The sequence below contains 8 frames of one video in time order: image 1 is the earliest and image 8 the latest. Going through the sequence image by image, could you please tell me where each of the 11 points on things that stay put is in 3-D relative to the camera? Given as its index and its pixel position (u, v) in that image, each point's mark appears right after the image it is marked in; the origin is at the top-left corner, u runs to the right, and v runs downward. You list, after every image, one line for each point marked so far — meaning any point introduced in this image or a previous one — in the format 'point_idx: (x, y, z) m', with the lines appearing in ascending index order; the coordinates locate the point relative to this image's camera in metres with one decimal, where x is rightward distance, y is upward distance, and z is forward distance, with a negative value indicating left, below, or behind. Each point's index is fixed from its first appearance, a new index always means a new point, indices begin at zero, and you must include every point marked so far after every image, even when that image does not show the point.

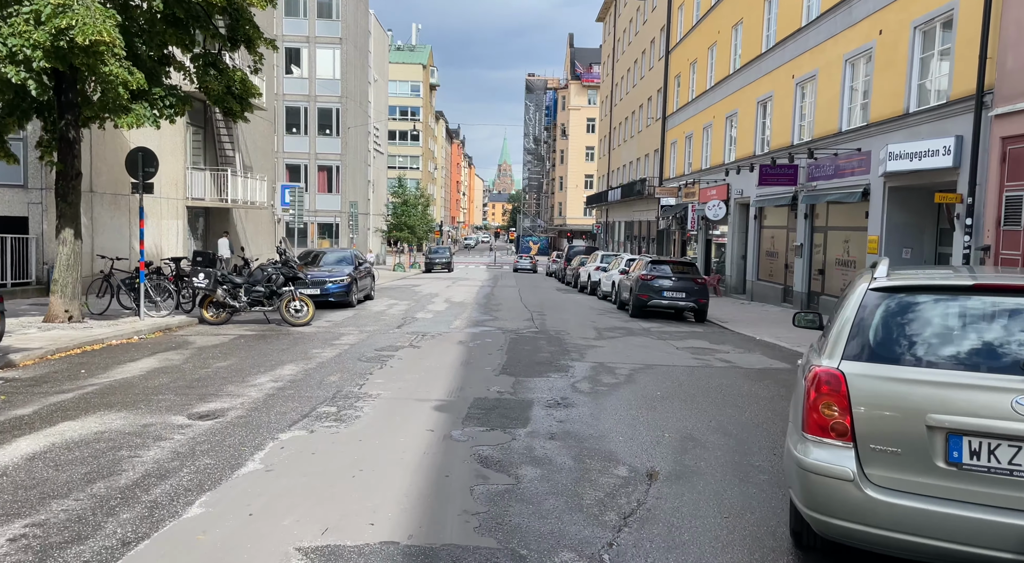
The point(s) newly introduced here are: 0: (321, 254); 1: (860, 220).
0: (-5.1, +0.7, +19.9) m
1: (+8.3, +1.5, +17.7) m
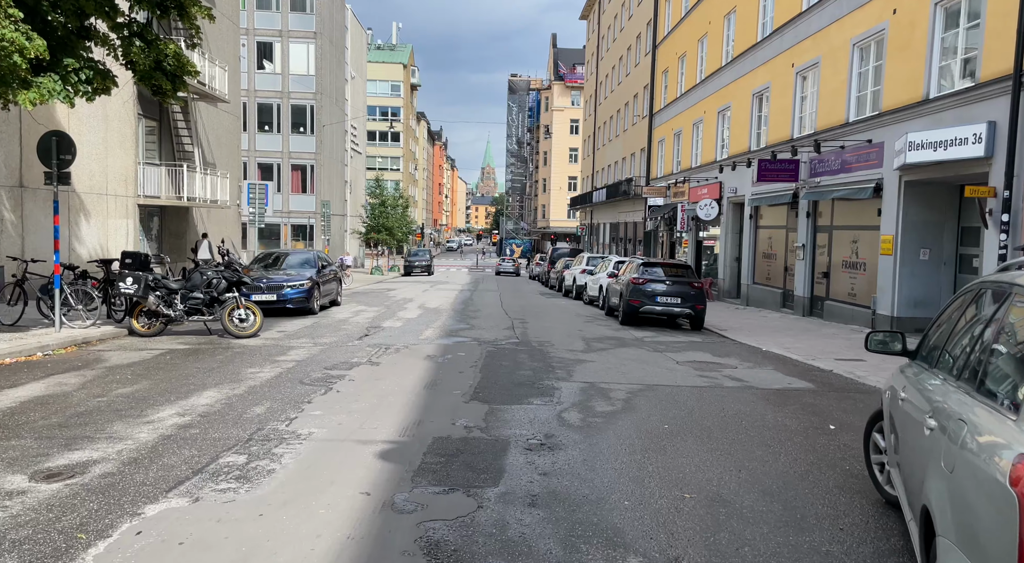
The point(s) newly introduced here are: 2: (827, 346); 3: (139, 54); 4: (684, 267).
0: (-5.6, +0.6, +18.1) m
1: (+7.8, +1.4, +16.2) m
2: (+5.8, -1.2, +13.6) m
3: (-5.5, +3.4, +10.9) m
4: (+3.8, +0.3, +16.5) m
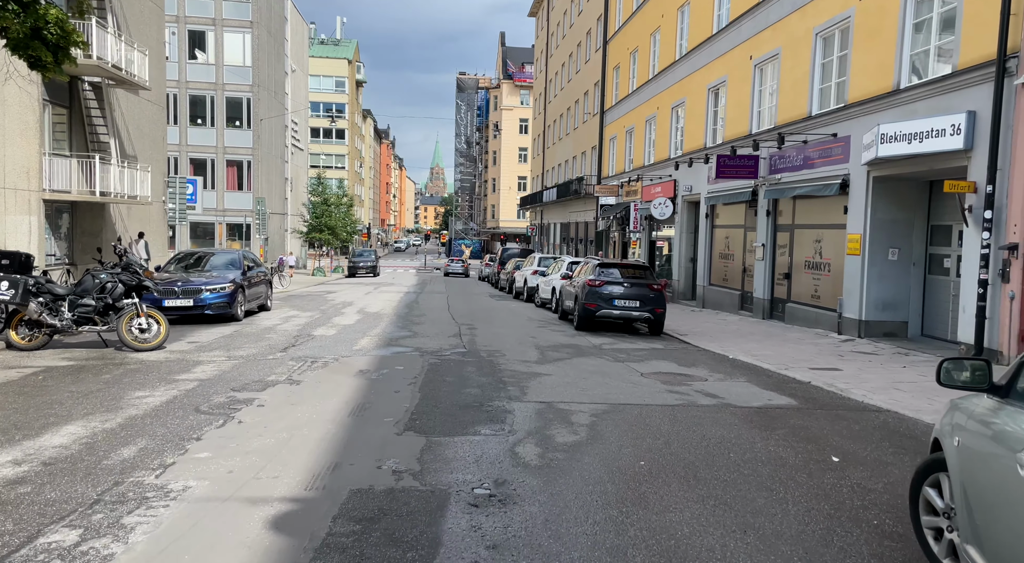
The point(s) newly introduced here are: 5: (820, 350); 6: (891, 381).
0: (-6.8, +0.6, +16.4) m
1: (+6.7, +1.4, +15.4) m
2: (+4.9, -1.2, +12.7) m
3: (-6.3, +3.3, +9.2) m
4: (+2.7, +0.3, +15.4) m
5: (+5.4, -1.2, +13.0) m
6: (+4.9, -1.3, +9.6) m
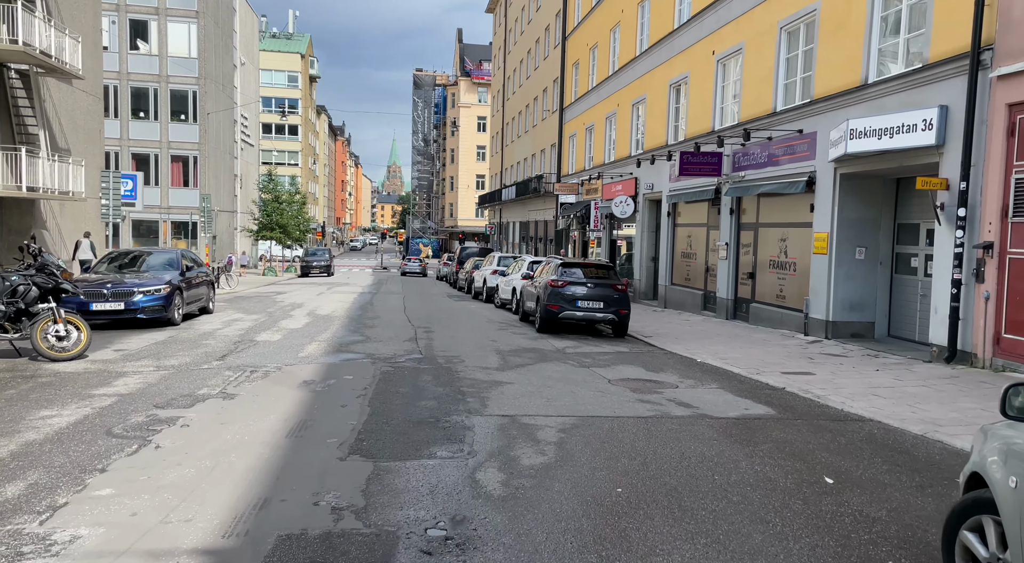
0: (-7.7, +0.5, +15.3) m
1: (+5.9, +1.4, +15.1) m
2: (+4.2, -1.2, +12.3) m
3: (-6.7, +3.3, +8.2) m
4: (+1.9, +0.3, +14.8) m
5: (+4.7, -1.2, +12.6) m
6: (+4.4, -1.3, +9.2) m
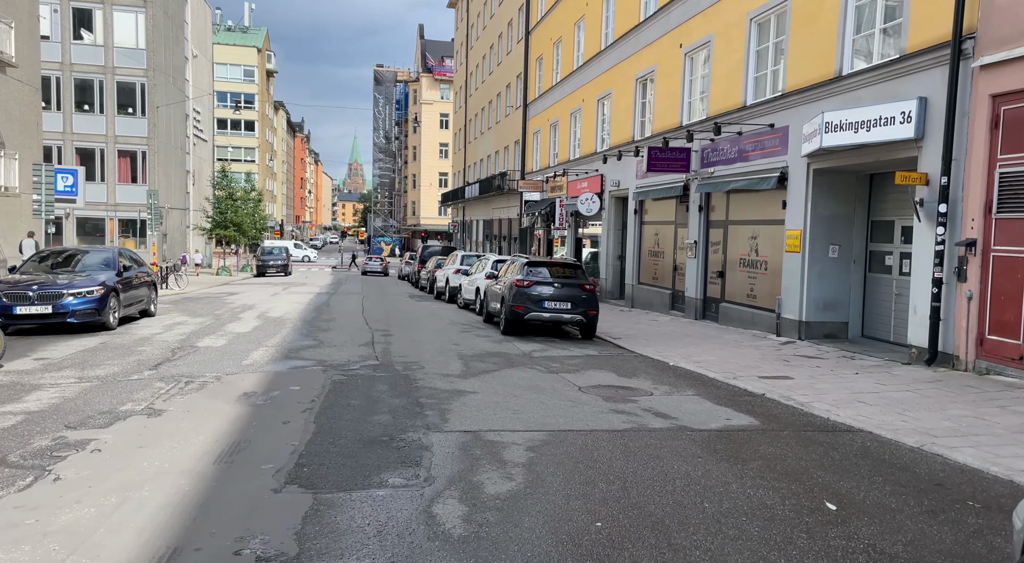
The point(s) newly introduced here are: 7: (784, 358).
0: (-8.4, +0.5, +14.2) m
1: (+5.2, +1.4, +14.7) m
2: (+3.6, -1.2, +11.8) m
3: (-7.1, +3.3, +7.1) m
4: (+1.2, +0.3, +14.2) m
5: (+4.1, -1.2, +12.2) m
6: (+4.0, -1.3, +8.7) m
7: (+4.3, -1.2, +11.8) m
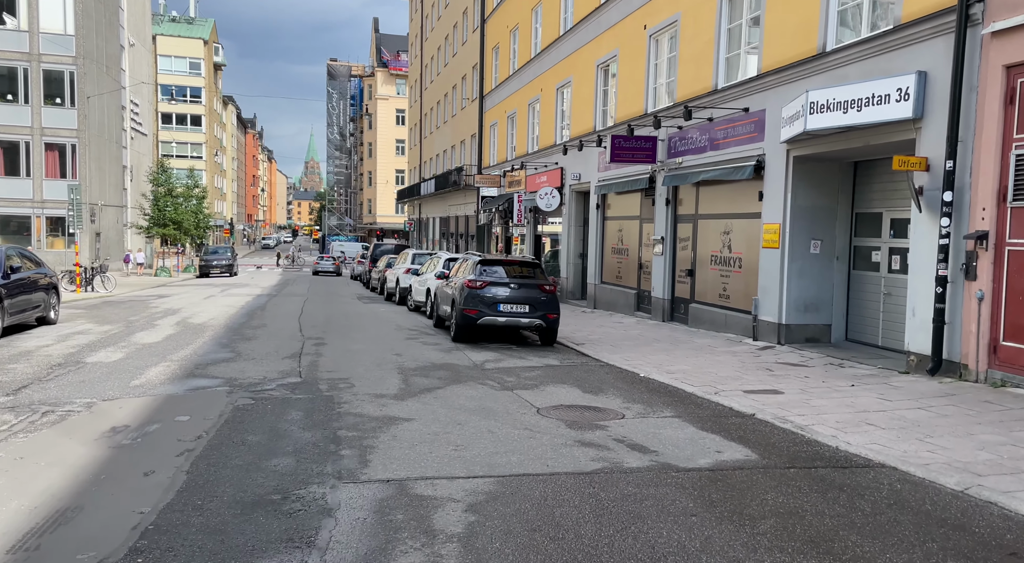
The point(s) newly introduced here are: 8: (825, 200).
0: (-9.3, +0.5, +12.2) m
1: (+4.3, +1.4, +13.5) m
2: (+2.9, -1.2, +10.5) m
3: (-7.6, +3.2, +5.3) m
4: (+0.3, +0.3, +12.8) m
5: (+3.4, -1.2, +10.9) m
6: (+3.5, -1.3, +7.4) m
7: (+3.6, -1.2, +10.5) m
8: (+5.2, +1.4, +12.2) m
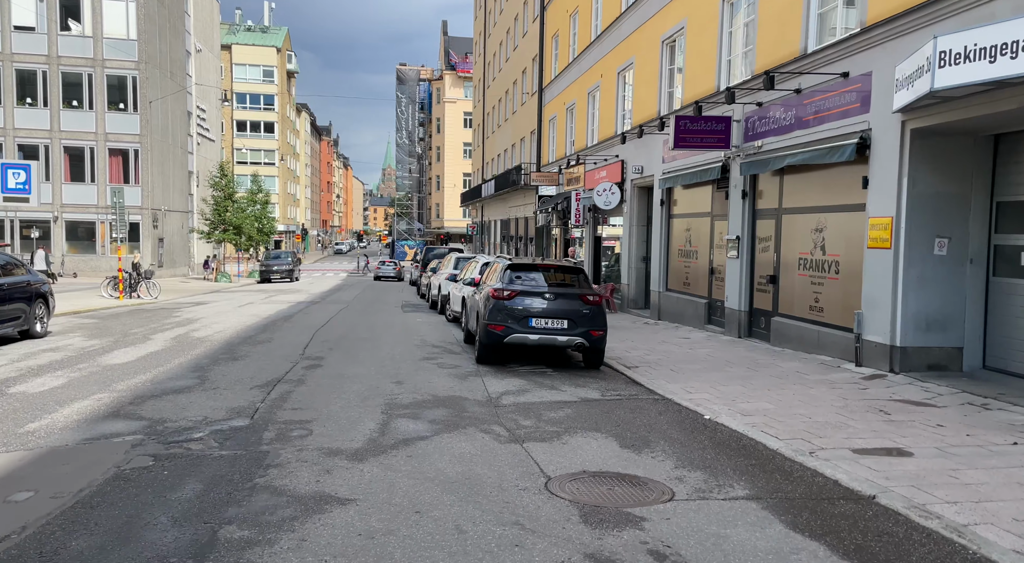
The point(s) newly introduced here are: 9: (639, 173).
0: (-8.7, +0.3, +10.8) m
1: (+4.8, +1.3, +10.7) m
2: (+3.2, -1.3, +7.9) m
3: (-7.8, +3.1, +3.8) m
4: (+0.8, +0.1, +10.4) m
5: (+3.7, -1.3, +8.3) m
6: (+3.4, -1.4, +4.8) m
7: (+3.9, -1.3, +7.8) m
8: (+5.6, +1.2, +9.4) m
9: (+3.3, +2.8, +18.9) m
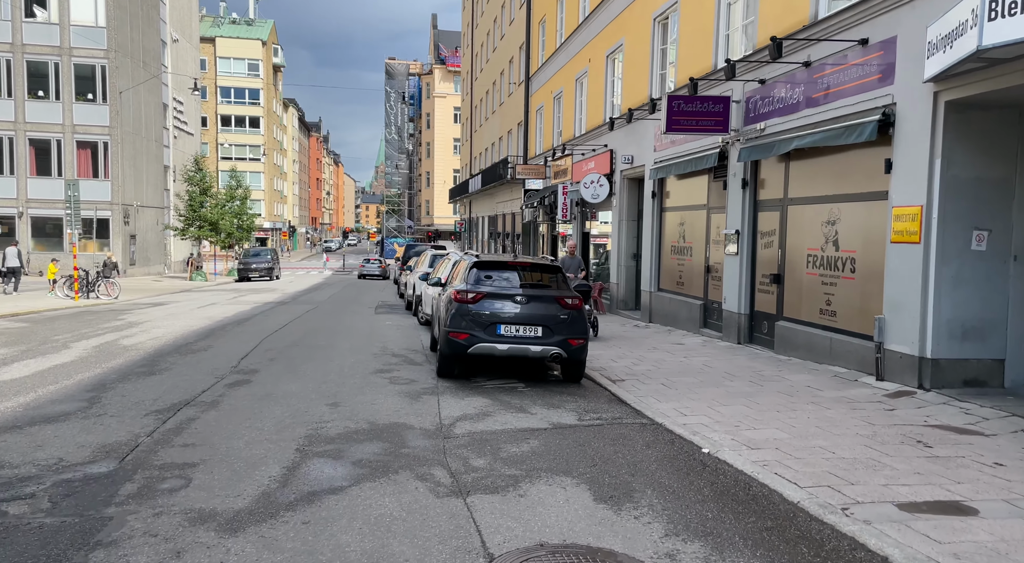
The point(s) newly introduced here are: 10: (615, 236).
0: (-9.2, +0.3, +9.3) m
1: (+4.4, +1.3, +9.3) m
2: (+2.8, -1.4, +6.5) m
3: (-8.2, +3.1, +2.2) m
4: (+0.4, +0.1, +9.0) m
5: (+3.3, -1.3, +6.8) m
6: (+3.1, -1.4, +3.4) m
7: (+3.5, -1.3, +6.4) m
8: (+5.2, +1.2, +7.9) m
9: (+2.8, +2.8, +17.5) m
10: (+2.6, +1.1, +18.6) m
